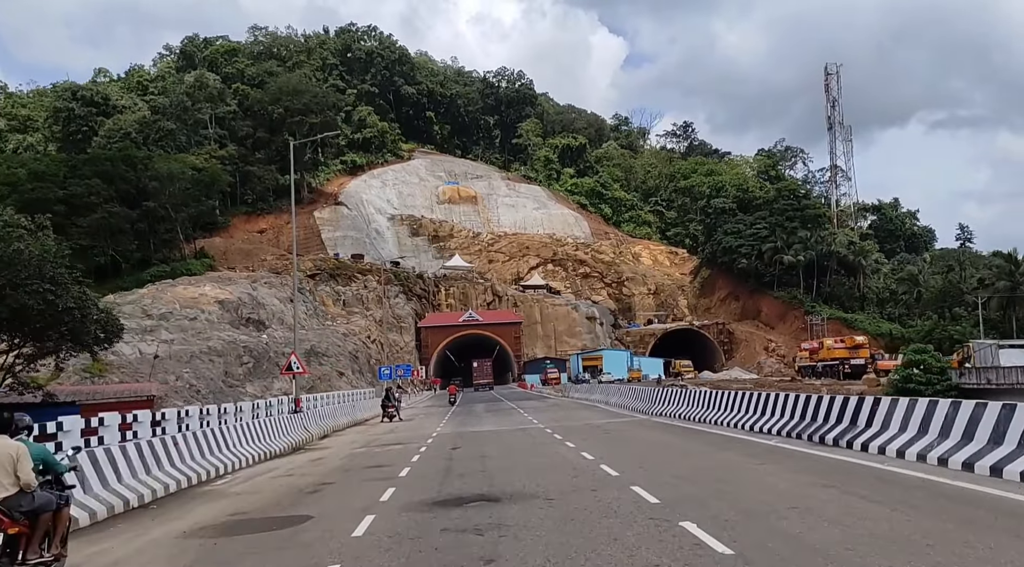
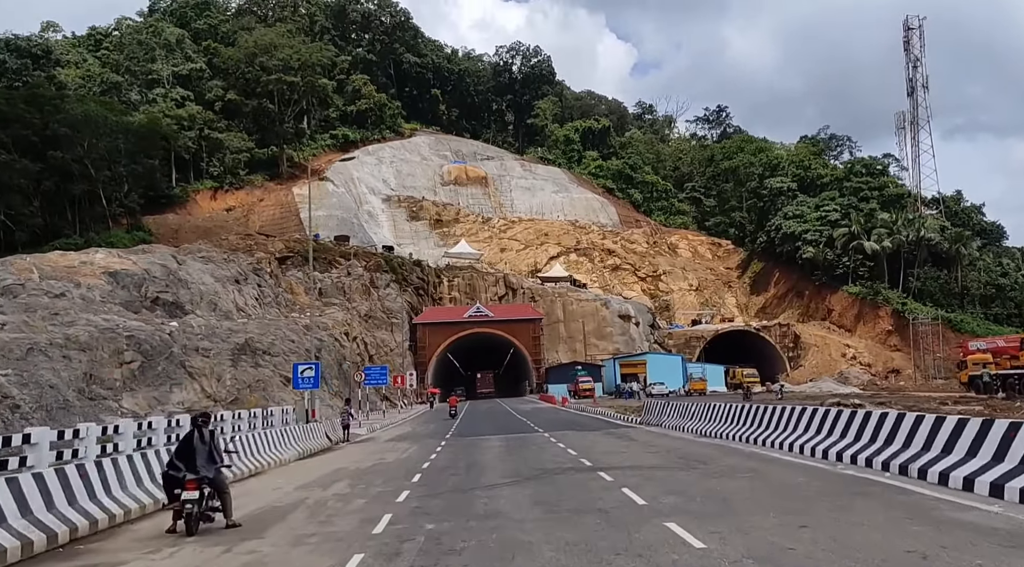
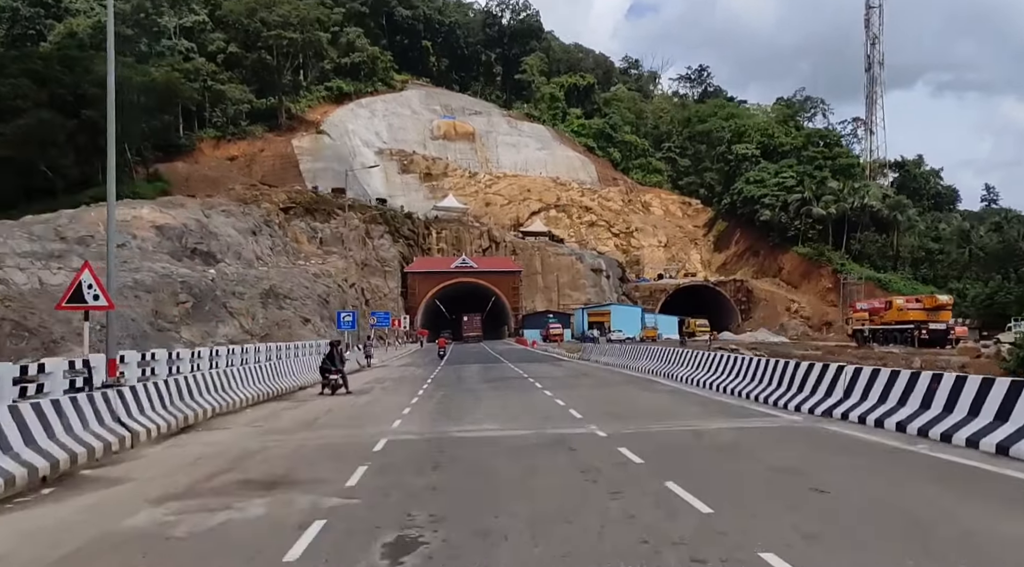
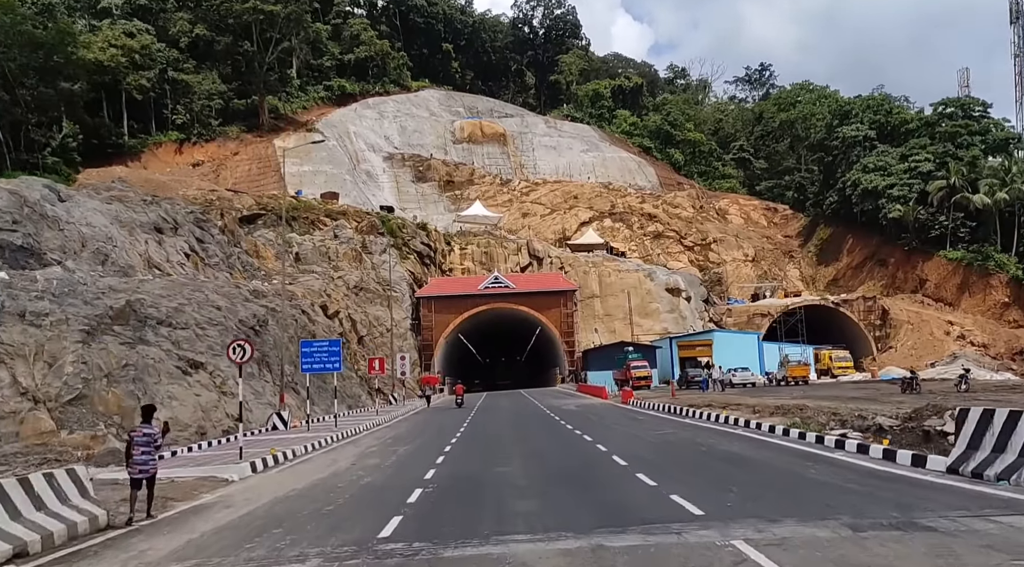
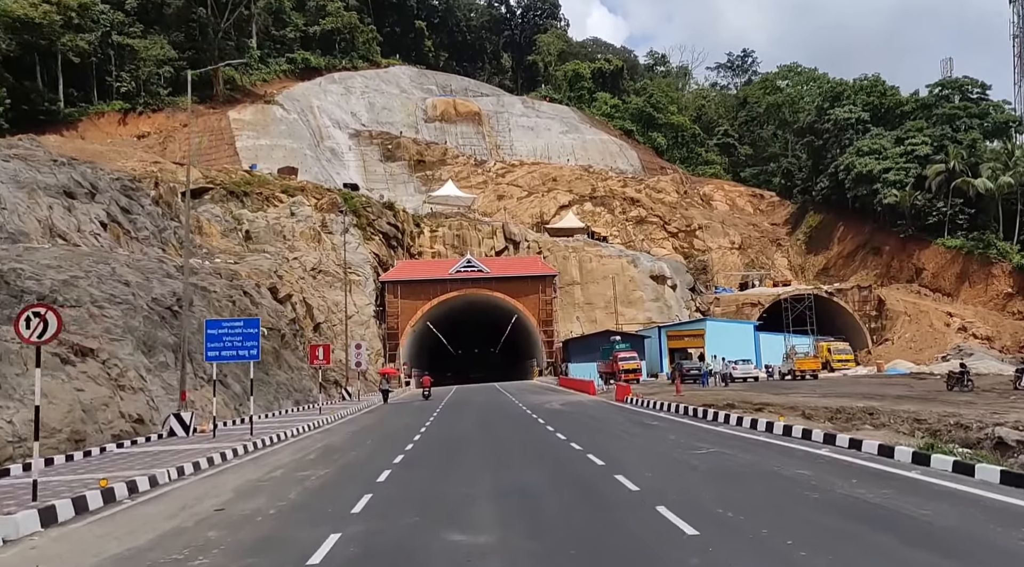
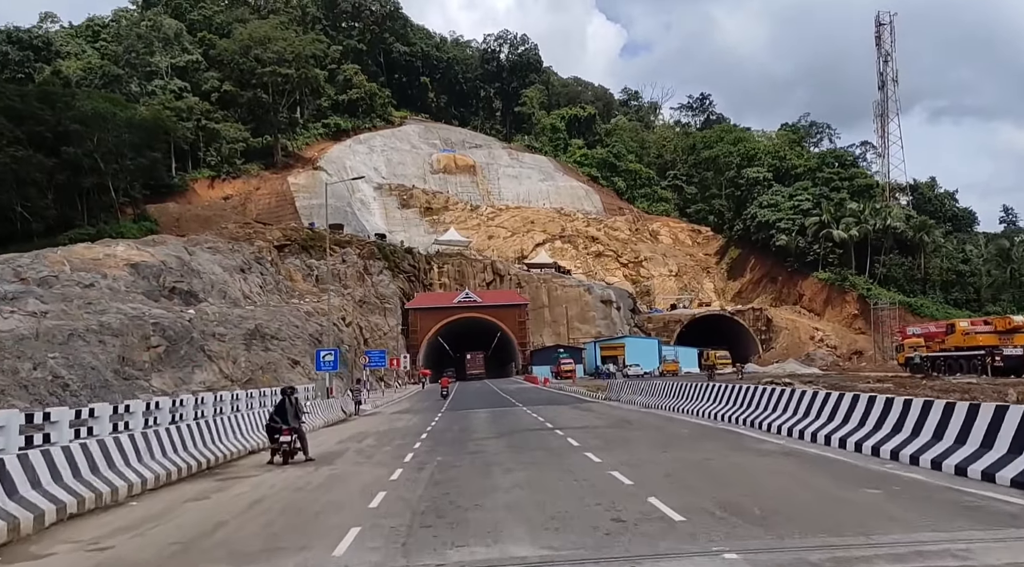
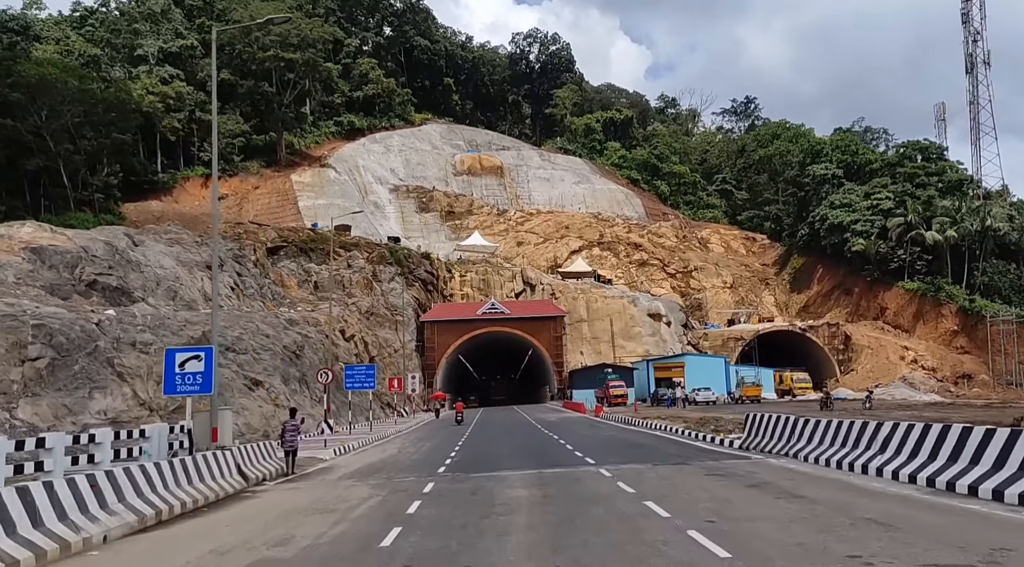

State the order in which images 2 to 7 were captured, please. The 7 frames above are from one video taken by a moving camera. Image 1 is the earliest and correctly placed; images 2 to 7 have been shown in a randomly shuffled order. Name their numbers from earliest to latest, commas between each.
3, 6, 2, 7, 4, 5
